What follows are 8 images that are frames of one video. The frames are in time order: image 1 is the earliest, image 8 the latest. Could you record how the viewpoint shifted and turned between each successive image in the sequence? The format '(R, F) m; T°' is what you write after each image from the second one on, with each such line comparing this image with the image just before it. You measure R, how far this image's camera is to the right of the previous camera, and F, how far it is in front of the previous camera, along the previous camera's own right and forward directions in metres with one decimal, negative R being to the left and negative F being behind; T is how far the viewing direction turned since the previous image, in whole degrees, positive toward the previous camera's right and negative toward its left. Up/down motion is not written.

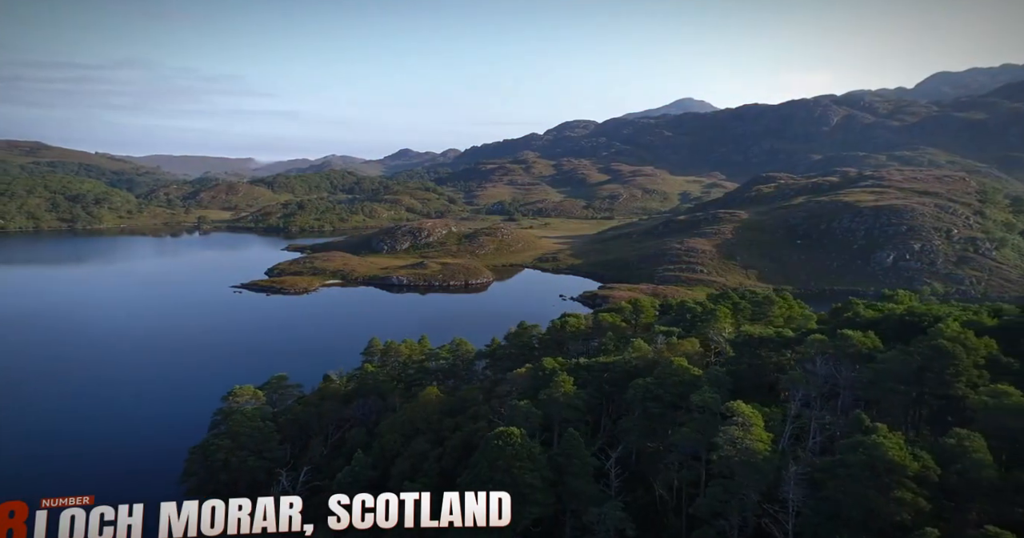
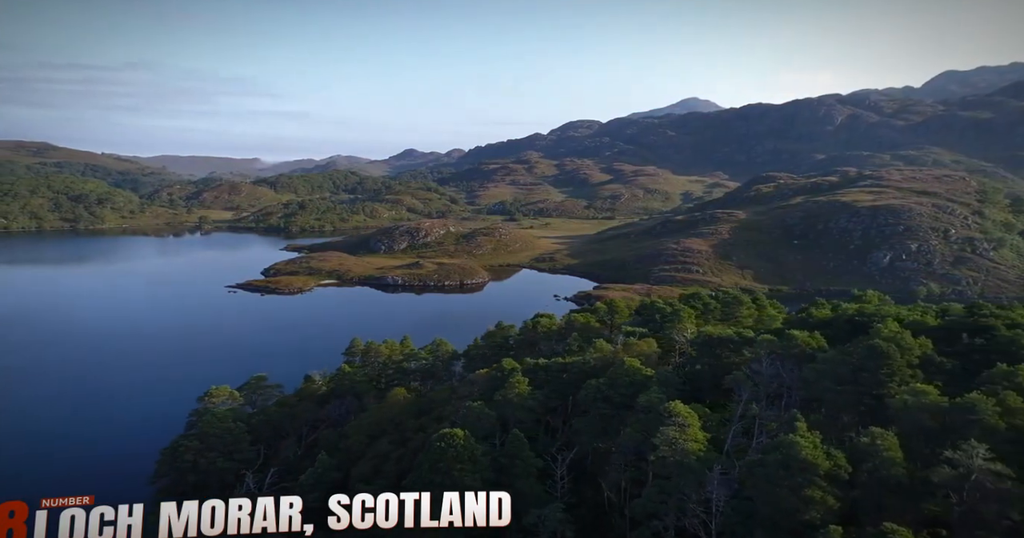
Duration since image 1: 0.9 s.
(+1.9, +0.1) m; -1°
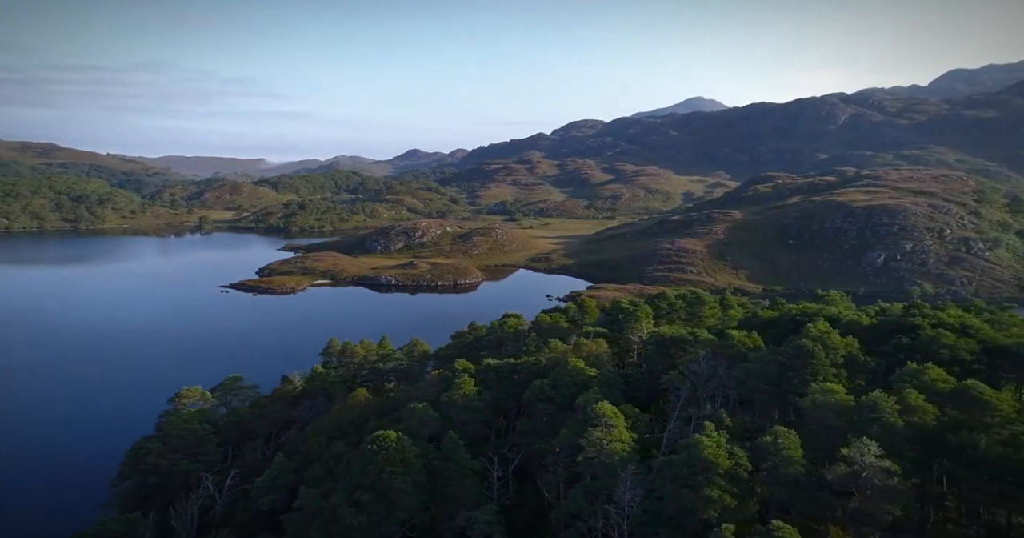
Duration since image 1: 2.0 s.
(+2.2, +0.1) m; 0°
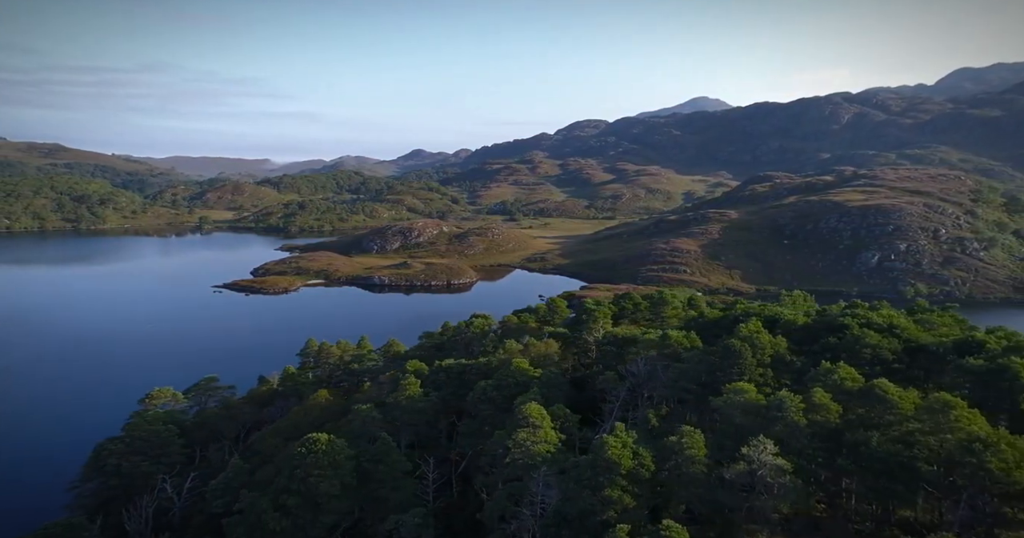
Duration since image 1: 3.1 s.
(+2.2, +0.1) m; 0°
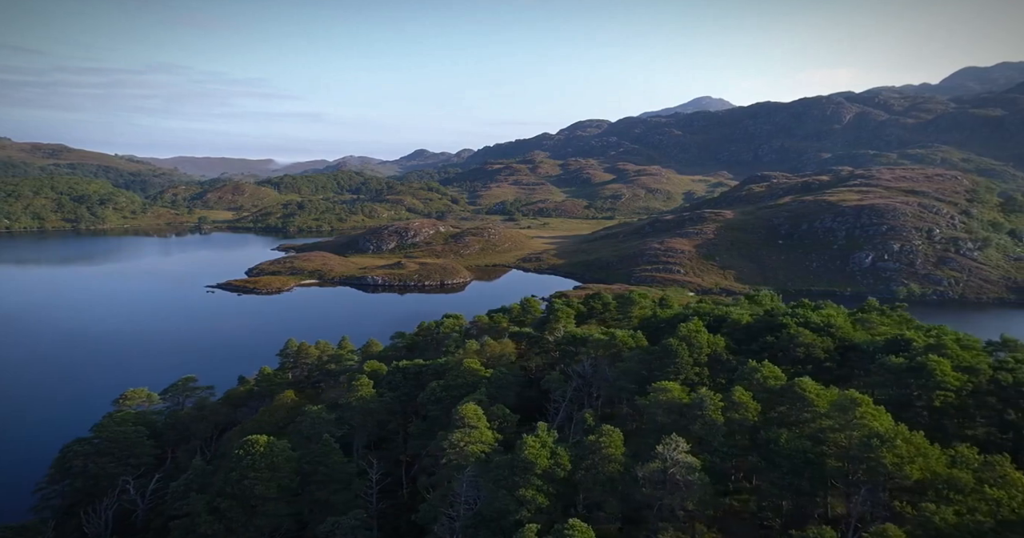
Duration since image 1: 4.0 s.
(+1.9, 0.0) m; 0°
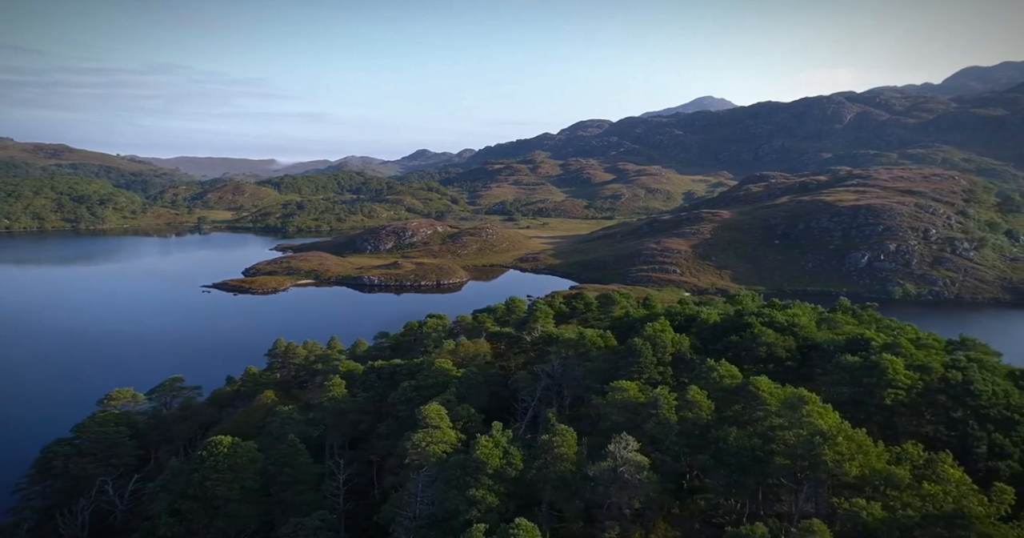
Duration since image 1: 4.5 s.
(+1.1, 0.0) m; 0°
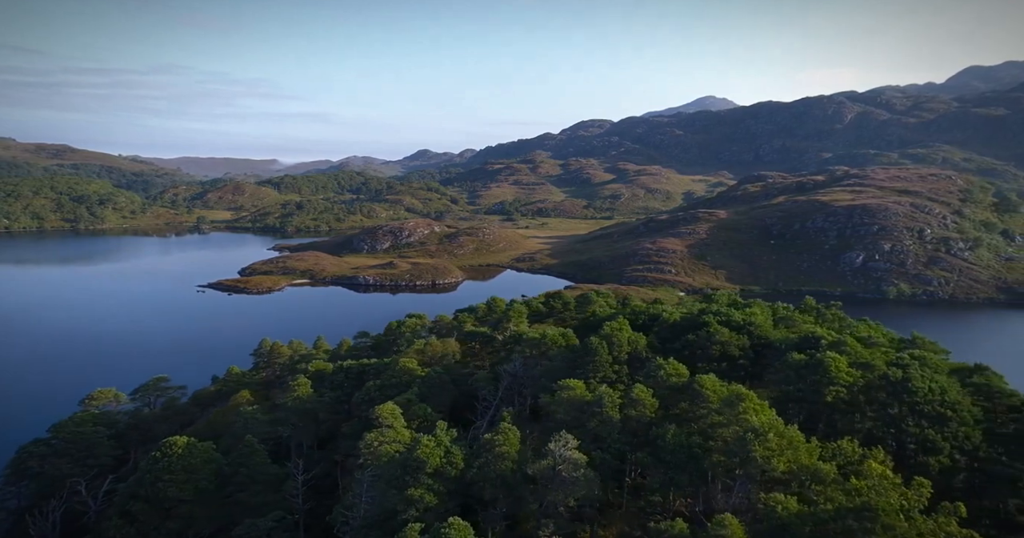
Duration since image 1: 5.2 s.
(+1.3, 0.0) m; 0°
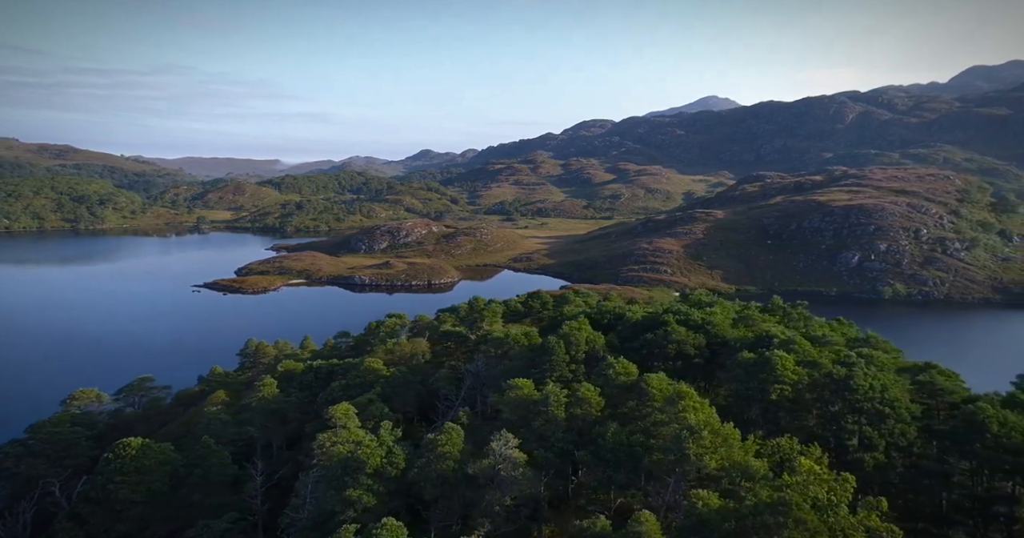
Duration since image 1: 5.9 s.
(+1.3, +0.1) m; 0°
